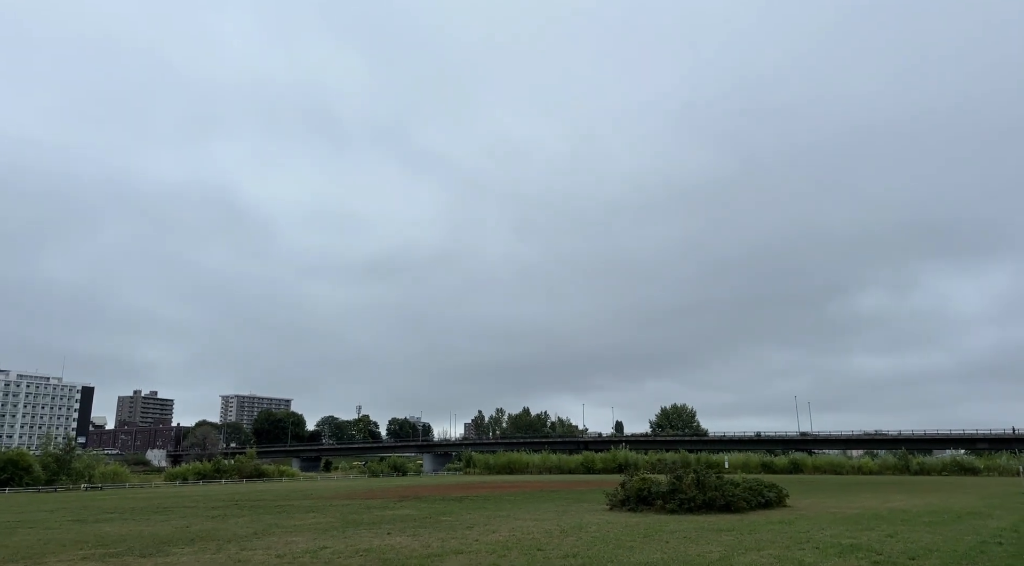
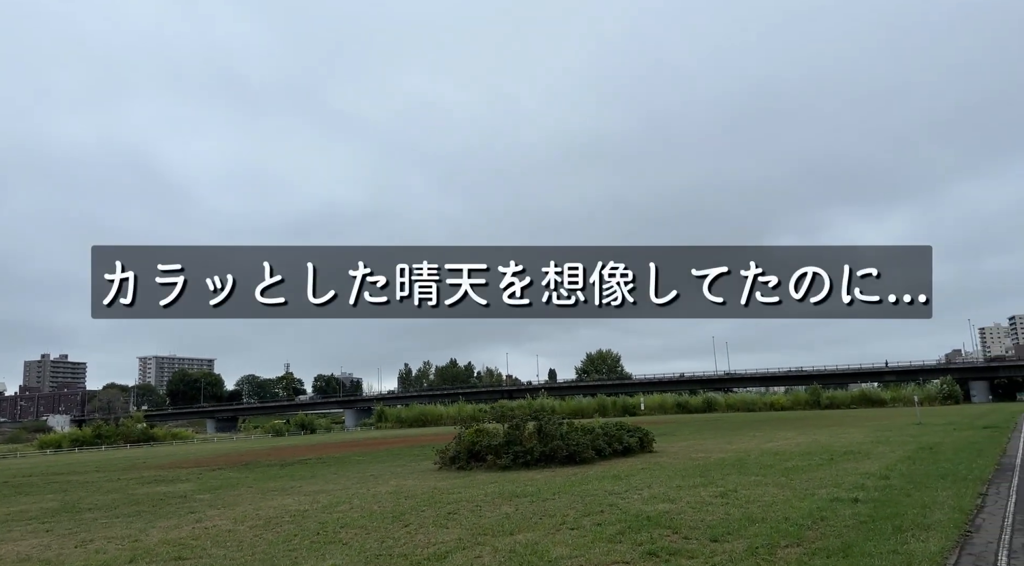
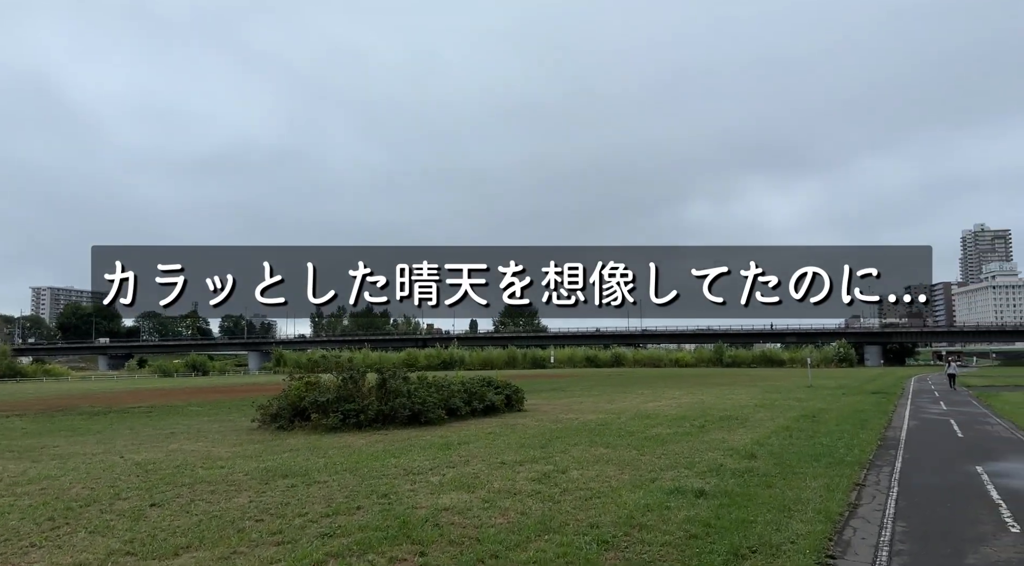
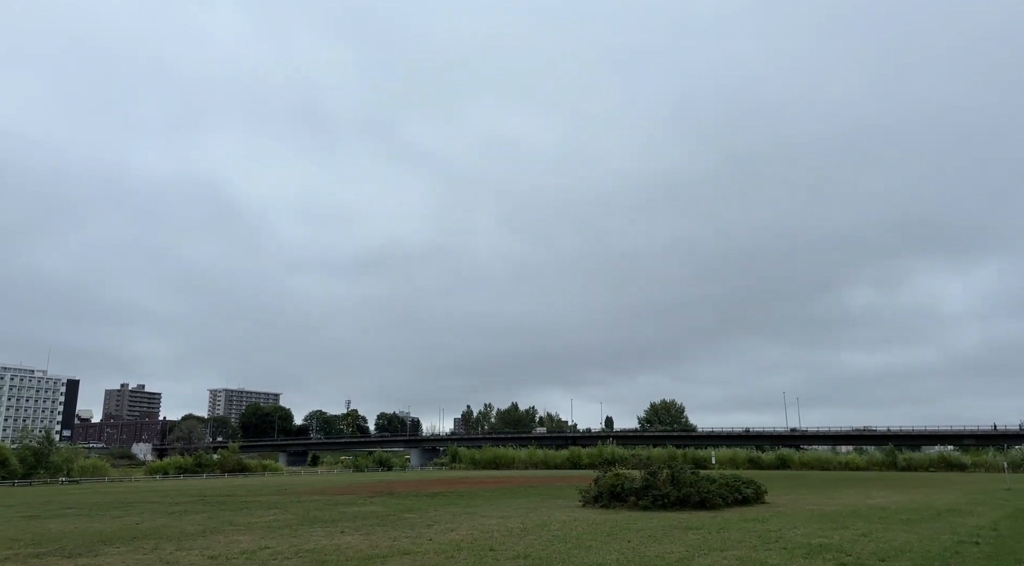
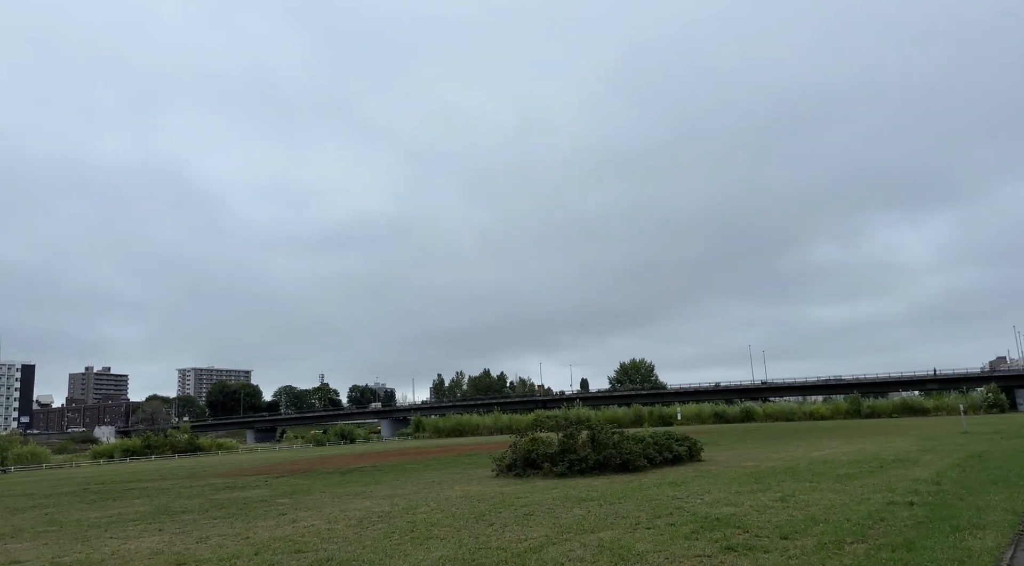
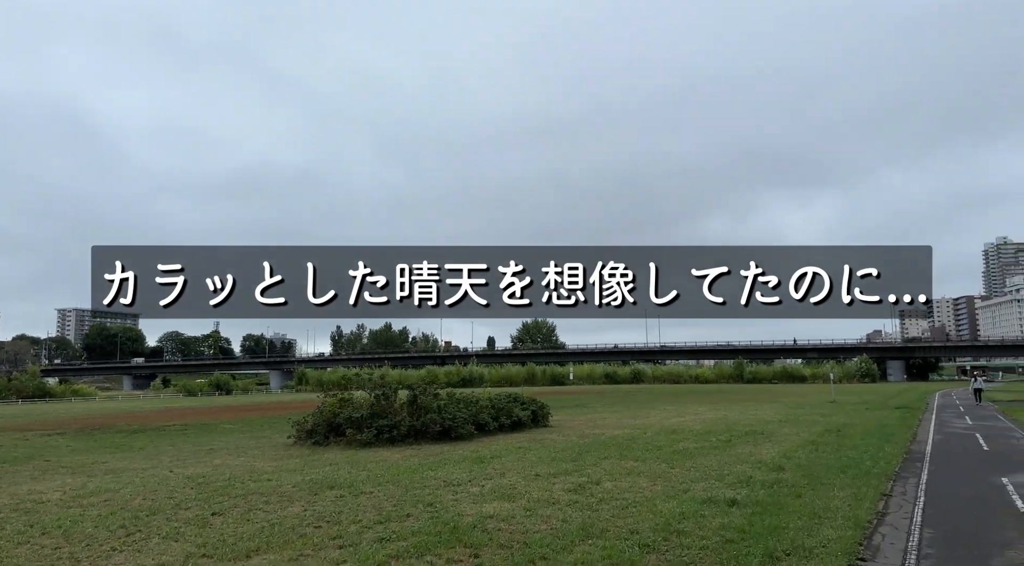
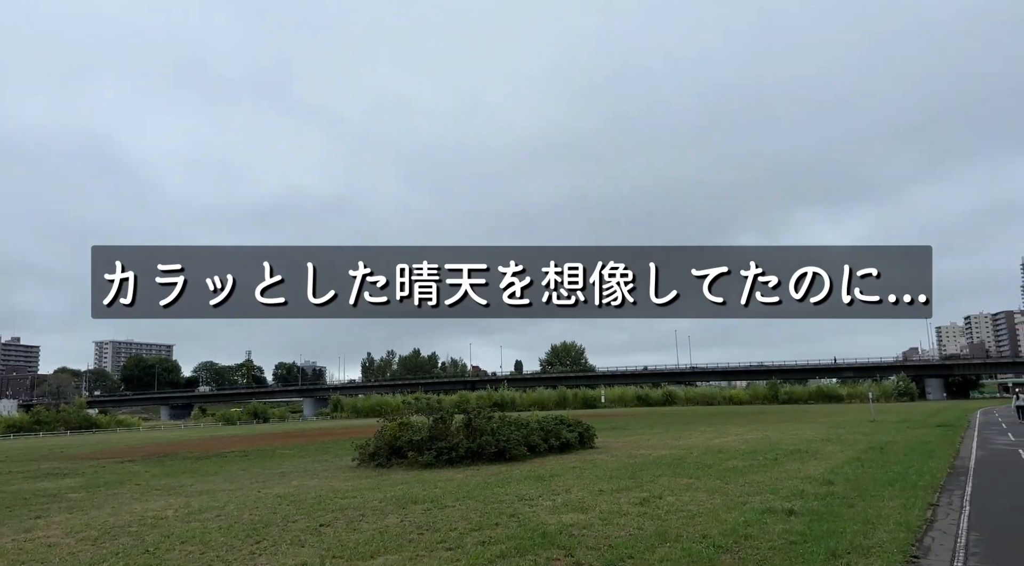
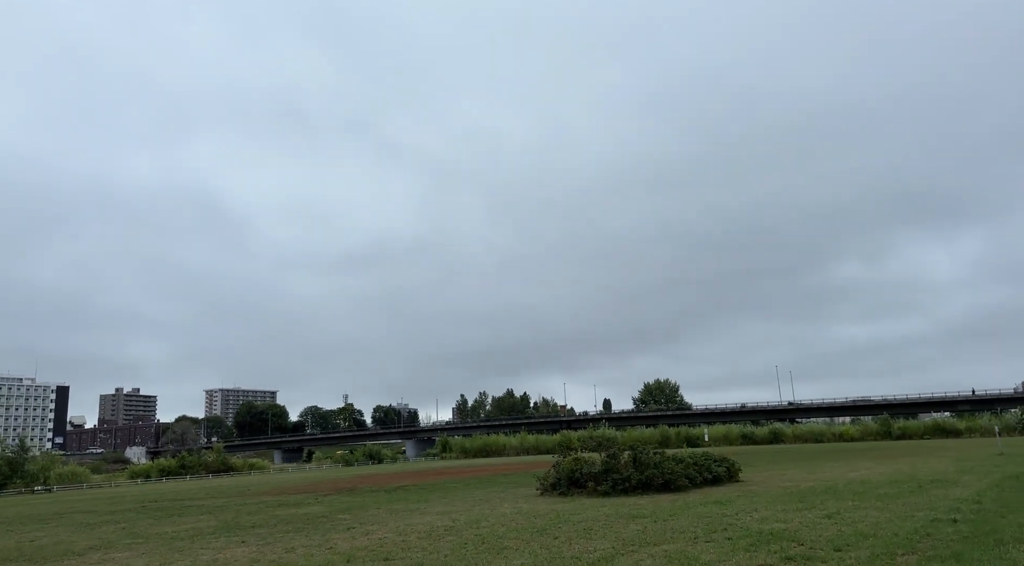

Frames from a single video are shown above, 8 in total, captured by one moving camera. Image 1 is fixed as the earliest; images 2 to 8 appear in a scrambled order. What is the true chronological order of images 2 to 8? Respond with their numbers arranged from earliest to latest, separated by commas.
4, 8, 5, 2, 7, 6, 3
